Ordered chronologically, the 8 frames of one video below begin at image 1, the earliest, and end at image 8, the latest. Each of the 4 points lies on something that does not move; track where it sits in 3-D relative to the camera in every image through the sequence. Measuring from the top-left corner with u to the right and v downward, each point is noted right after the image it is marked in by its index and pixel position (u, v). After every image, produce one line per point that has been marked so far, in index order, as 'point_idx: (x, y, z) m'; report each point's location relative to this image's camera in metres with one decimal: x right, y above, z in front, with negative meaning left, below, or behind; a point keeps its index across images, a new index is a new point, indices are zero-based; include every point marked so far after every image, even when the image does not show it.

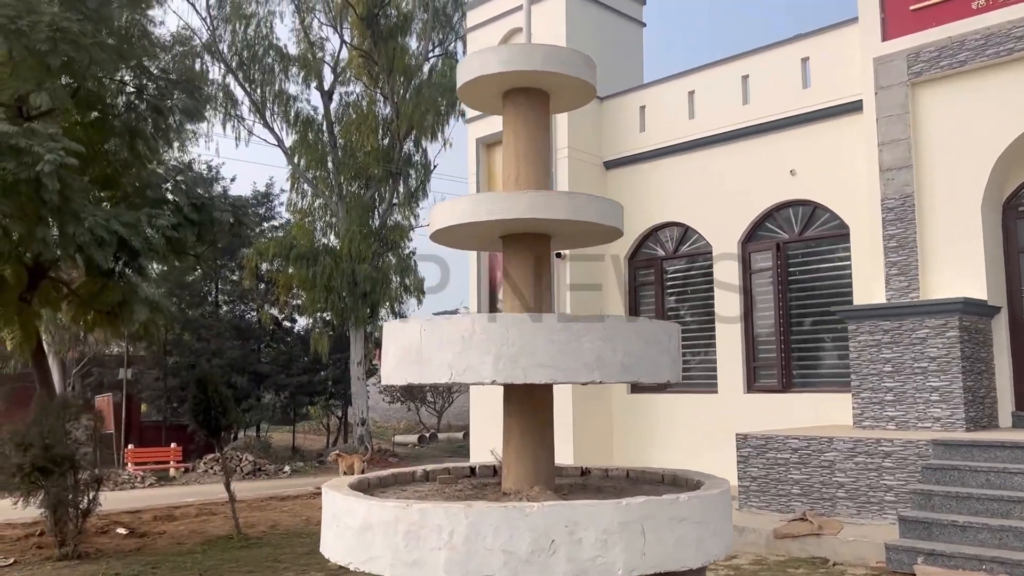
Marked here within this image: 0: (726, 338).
0: (+2.6, -0.6, +10.5) m
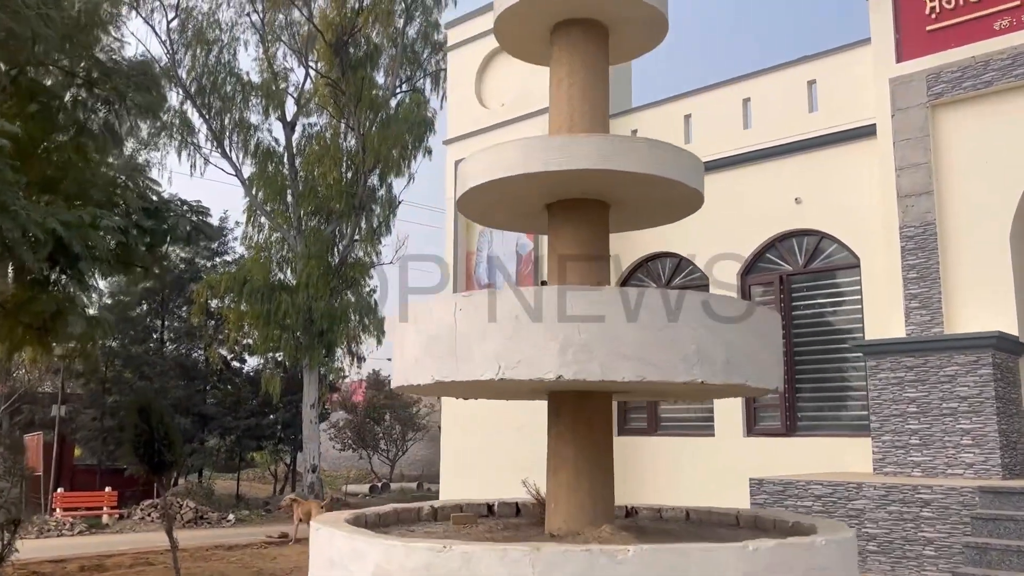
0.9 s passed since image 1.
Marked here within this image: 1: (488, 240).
0: (+2.4, -1.0, +9.7) m
1: (-0.3, +0.6, +11.5) m
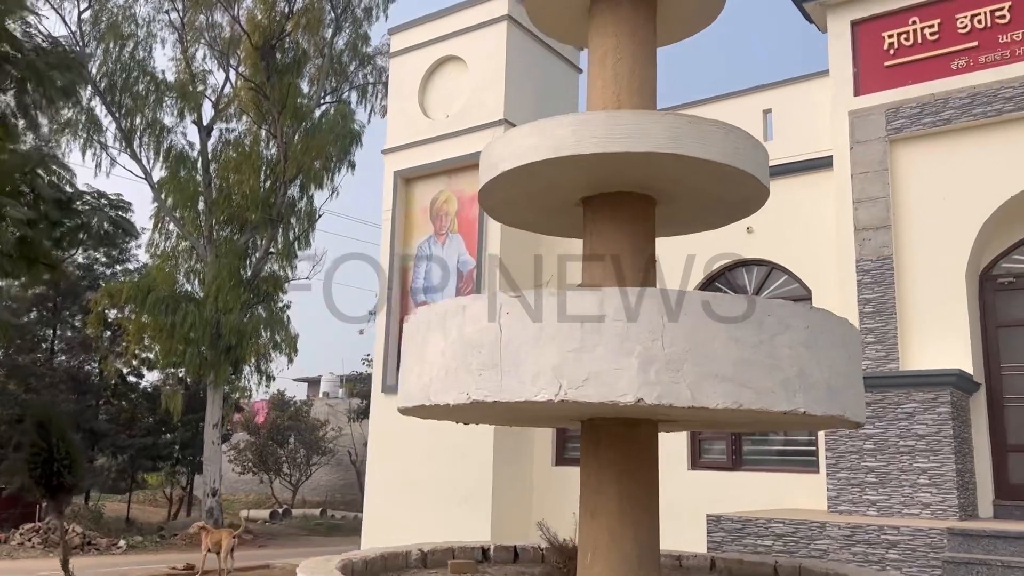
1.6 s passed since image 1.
0: (+1.7, -1.3, +9.4) m
1: (-1.1, +0.4, +10.9) m
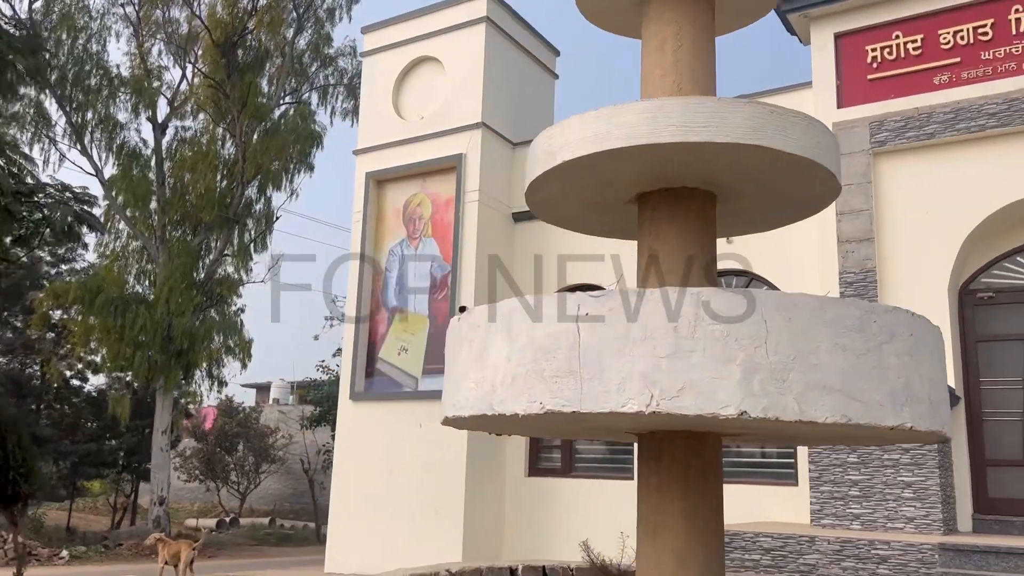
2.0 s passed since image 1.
0: (+1.5, -1.4, +9.3) m
1: (-1.4, +0.3, +10.6) m
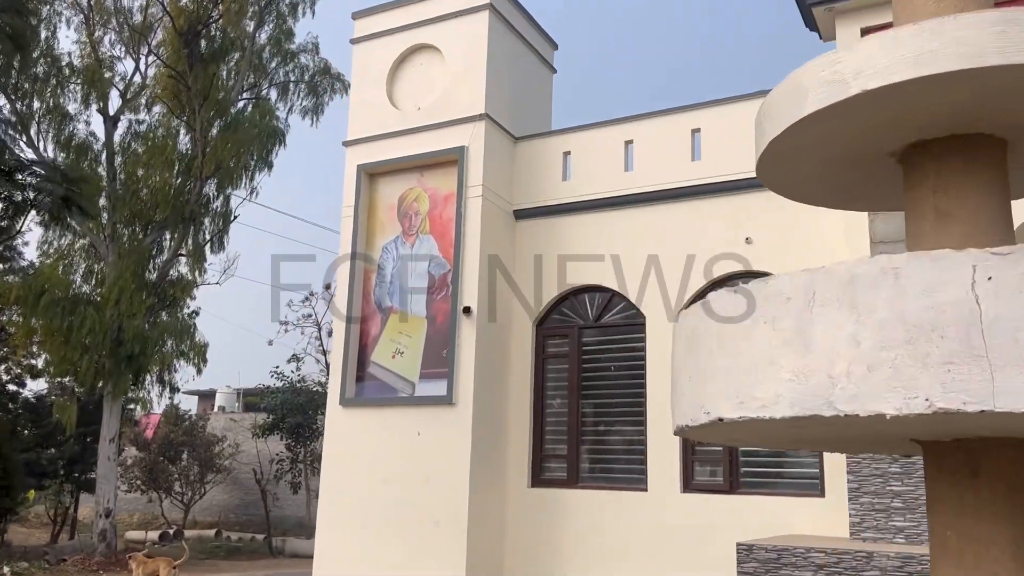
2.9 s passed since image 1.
0: (+1.5, -1.4, +8.9) m
1: (-1.4, +0.3, +10.0) m
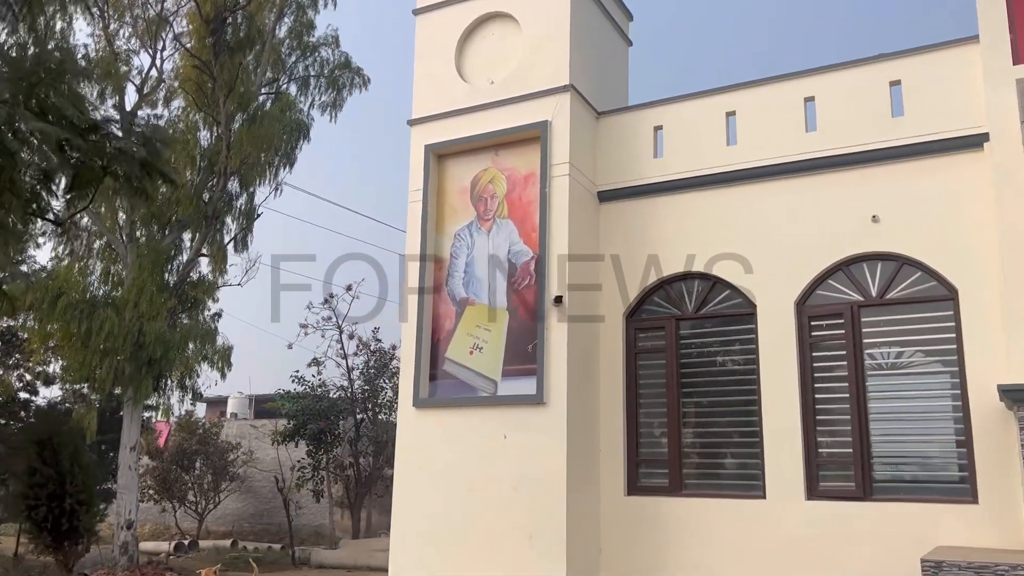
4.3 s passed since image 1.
0: (+2.5, -1.3, +8.0) m
1: (-0.5, +0.5, +9.2) m
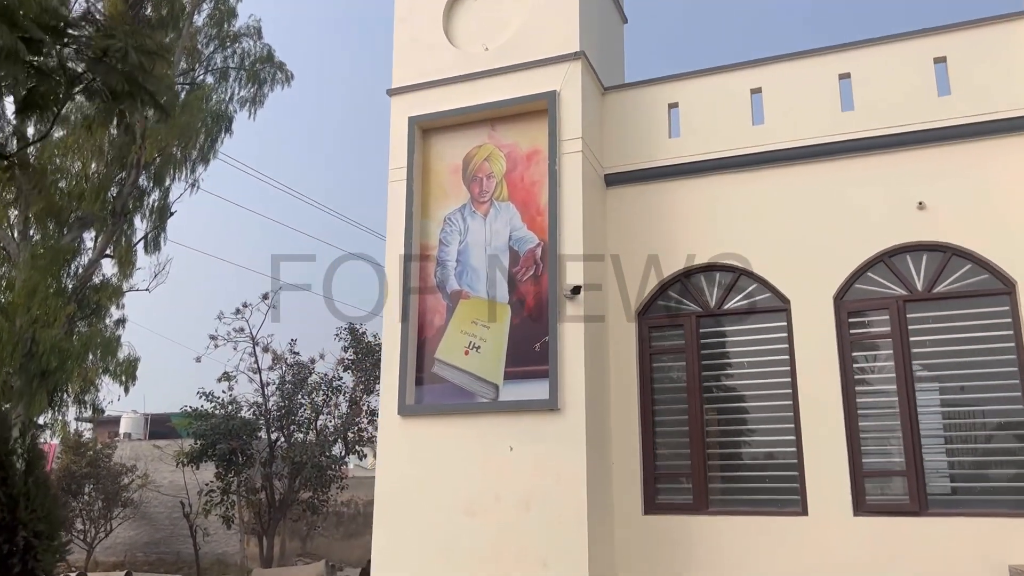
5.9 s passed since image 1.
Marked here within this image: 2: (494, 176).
0: (+2.6, -1.2, +7.2) m
1: (-0.5, +0.5, +8.0) m
2: (-0.2, +1.0, +8.0) m
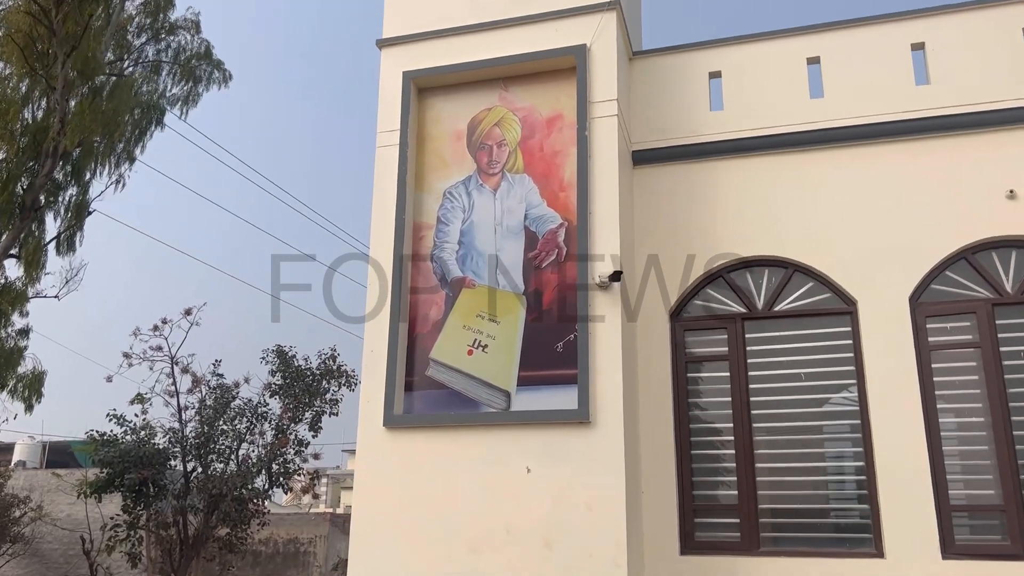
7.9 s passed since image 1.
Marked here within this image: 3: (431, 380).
0: (+2.7, -1.2, +6.0) m
1: (-0.4, +0.6, +6.7) m
2: (0.0, +1.1, +6.7) m
3: (-0.6, -0.7, +6.3) m
